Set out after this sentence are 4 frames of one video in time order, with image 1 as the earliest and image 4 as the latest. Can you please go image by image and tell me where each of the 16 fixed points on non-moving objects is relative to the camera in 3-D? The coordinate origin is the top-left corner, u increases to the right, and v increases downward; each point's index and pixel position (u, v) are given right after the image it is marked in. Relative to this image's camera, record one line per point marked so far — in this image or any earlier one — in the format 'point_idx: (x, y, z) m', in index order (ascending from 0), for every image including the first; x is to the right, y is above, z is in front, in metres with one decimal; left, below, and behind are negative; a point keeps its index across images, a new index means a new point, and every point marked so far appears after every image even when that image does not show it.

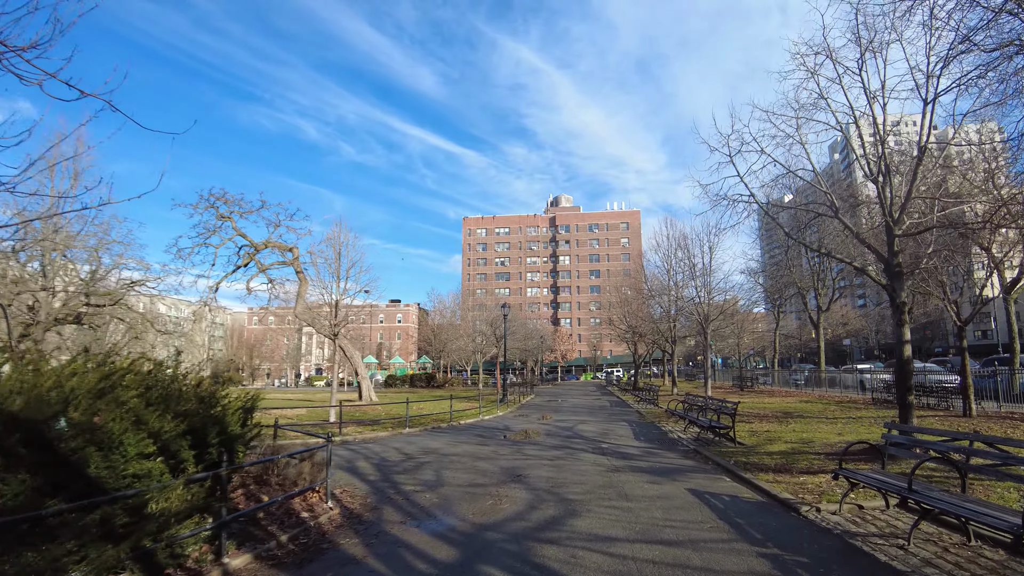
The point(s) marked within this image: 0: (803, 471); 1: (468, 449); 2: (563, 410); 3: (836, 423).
0: (+4.1, -2.6, +7.6) m
1: (-0.8, -3.0, +10.2) m
2: (+1.9, -4.4, +19.6) m
3: (+8.4, -3.5, +13.9) m
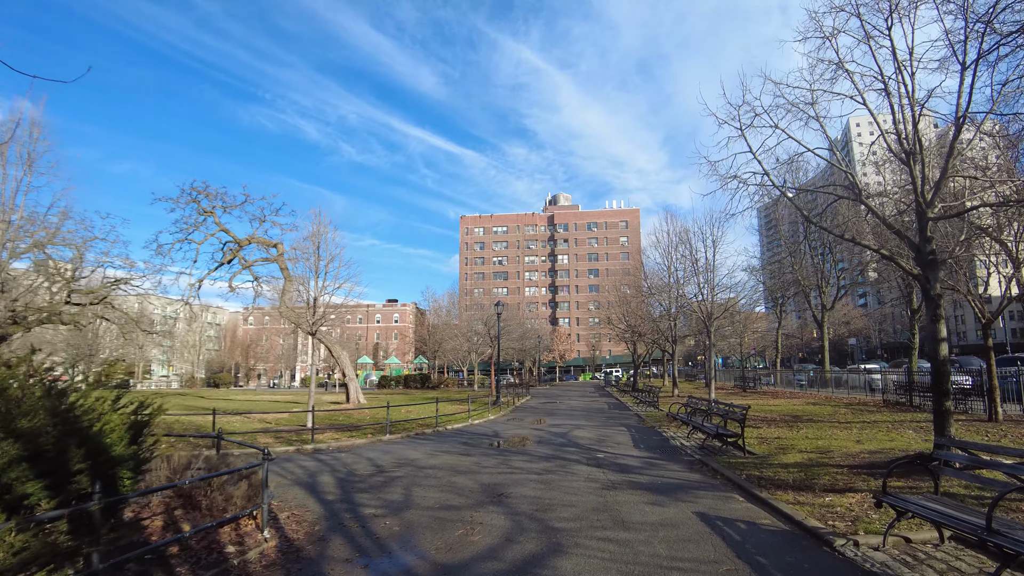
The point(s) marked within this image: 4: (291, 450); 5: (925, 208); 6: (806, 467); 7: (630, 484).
0: (+3.9, -2.5, +6.6) m
1: (-1.1, -2.9, +9.1) m
2: (+1.6, -4.3, +18.6) m
3: (+8.1, -3.3, +12.9) m
4: (-4.6, -3.4, +11.2) m
5: (+5.9, +1.2, +7.8) m
6: (+4.3, -2.6, +7.9) m
7: (+1.6, -2.6, +7.2) m
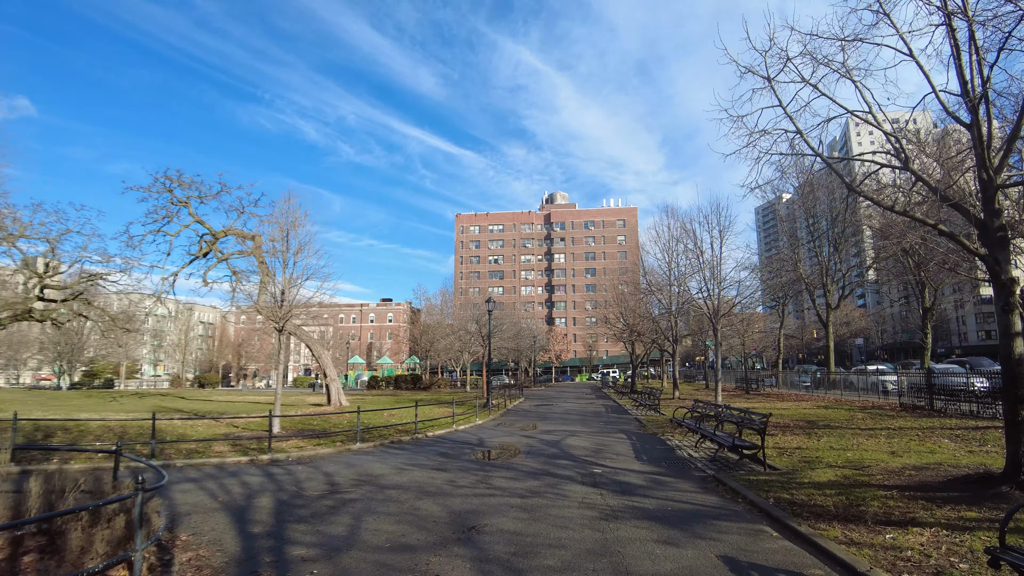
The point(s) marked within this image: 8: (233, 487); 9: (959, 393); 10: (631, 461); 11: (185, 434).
0: (+3.6, -2.3, +5.3) m
1: (-1.4, -2.7, +7.7) m
2: (+1.3, -4.1, +17.2) m
3: (+7.8, -3.2, +11.6) m
4: (-4.8, -3.1, +9.8) m
5: (+5.7, +1.3, +6.4) m
6: (+4.1, -2.4, +6.6) m
7: (+1.3, -2.4, +5.9) m
8: (-3.9, -2.8, +7.5) m
9: (+14.0, -3.3, +16.9) m
10: (+2.1, -3.0, +9.3) m
11: (-8.4, -3.8, +14.0) m
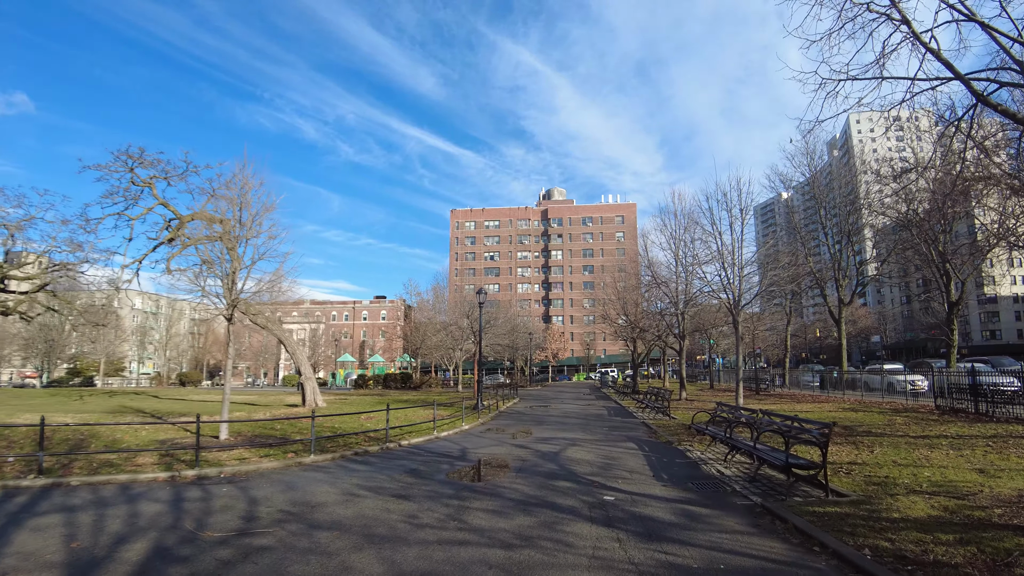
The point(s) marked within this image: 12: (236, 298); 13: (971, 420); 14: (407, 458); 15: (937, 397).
0: (+3.4, -1.9, +3.3) m
1: (-1.5, -2.3, +5.8) m
2: (+1.1, -3.7, +15.2) m
3: (+7.6, -2.8, +9.6) m
4: (-5.0, -2.8, +7.8) m
5: (+5.5, +1.7, +4.5) m
6: (+3.9, -2.1, +4.6) m
7: (+1.2, -2.1, +3.9) m
8: (-4.1, -2.4, +5.5) m
9: (+13.8, -3.0, +15.0) m
10: (+1.9, -2.6, +7.4) m
11: (-8.6, -3.3, +11.9) m
12: (-7.7, -0.4, +15.7) m
13: (+11.1, -3.2, +13.1) m
14: (-1.8, -2.8, +9.1) m
15: (+14.4, -3.7, +18.4) m
